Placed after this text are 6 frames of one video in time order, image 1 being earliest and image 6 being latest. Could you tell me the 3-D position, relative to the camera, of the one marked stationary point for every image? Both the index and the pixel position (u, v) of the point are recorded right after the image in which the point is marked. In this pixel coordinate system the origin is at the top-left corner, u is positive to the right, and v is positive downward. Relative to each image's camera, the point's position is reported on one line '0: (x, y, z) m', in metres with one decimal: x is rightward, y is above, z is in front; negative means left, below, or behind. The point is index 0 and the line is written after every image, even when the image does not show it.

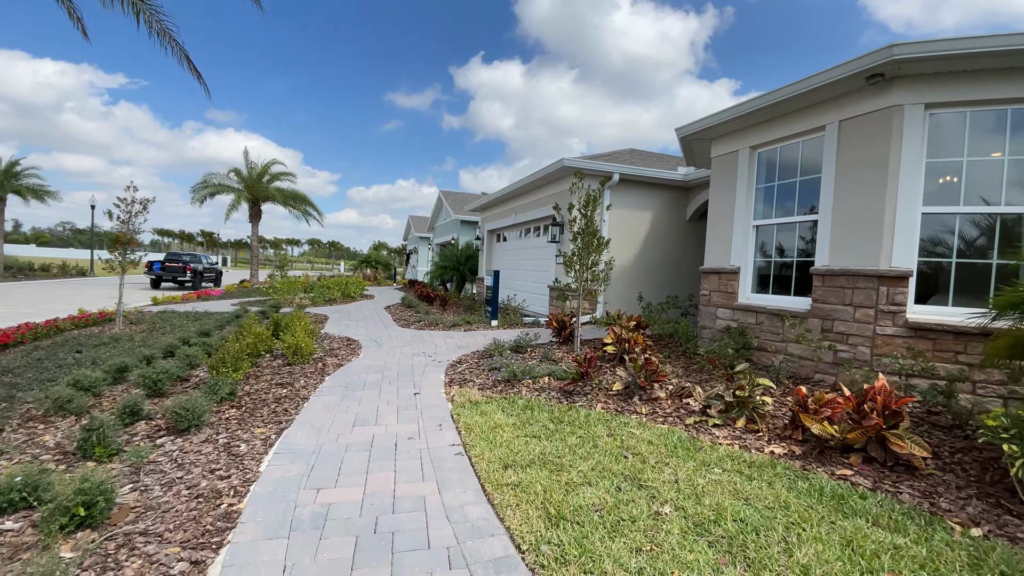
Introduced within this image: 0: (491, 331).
0: (-0.4, -0.8, +8.1) m
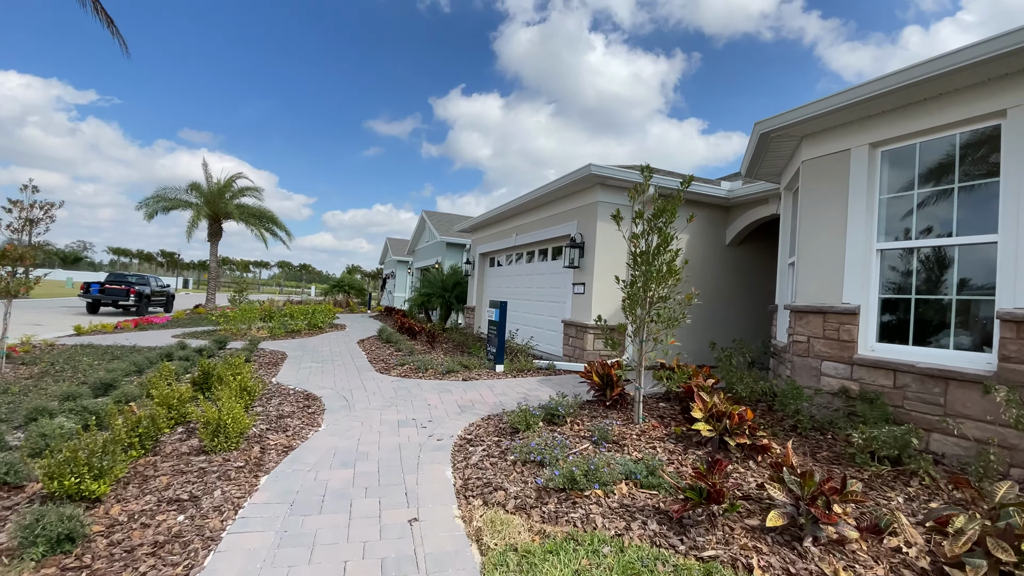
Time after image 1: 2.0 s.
0: (-0.2, -1.2, +6.2) m
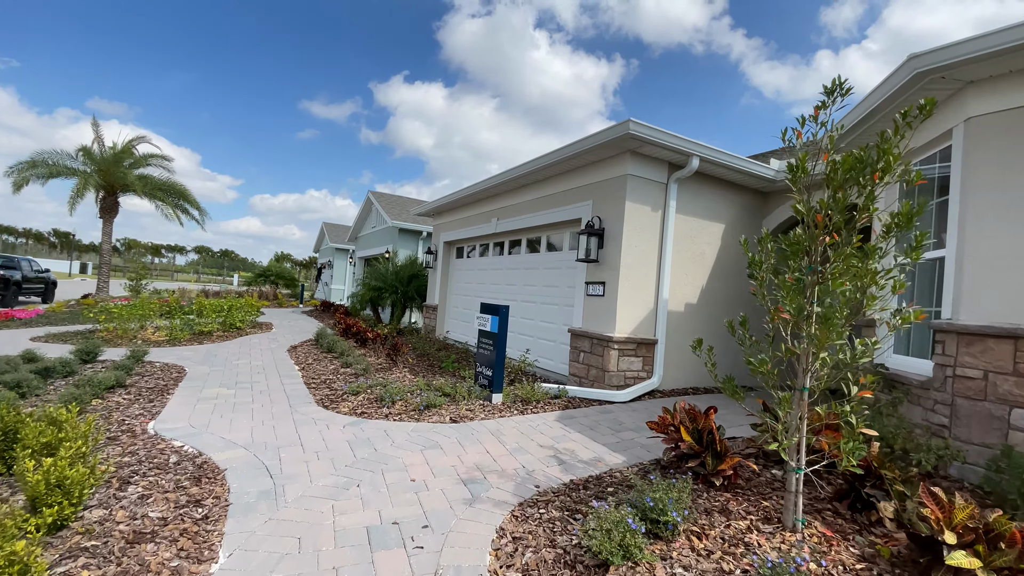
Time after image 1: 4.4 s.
0: (0.0, -1.3, +4.3) m
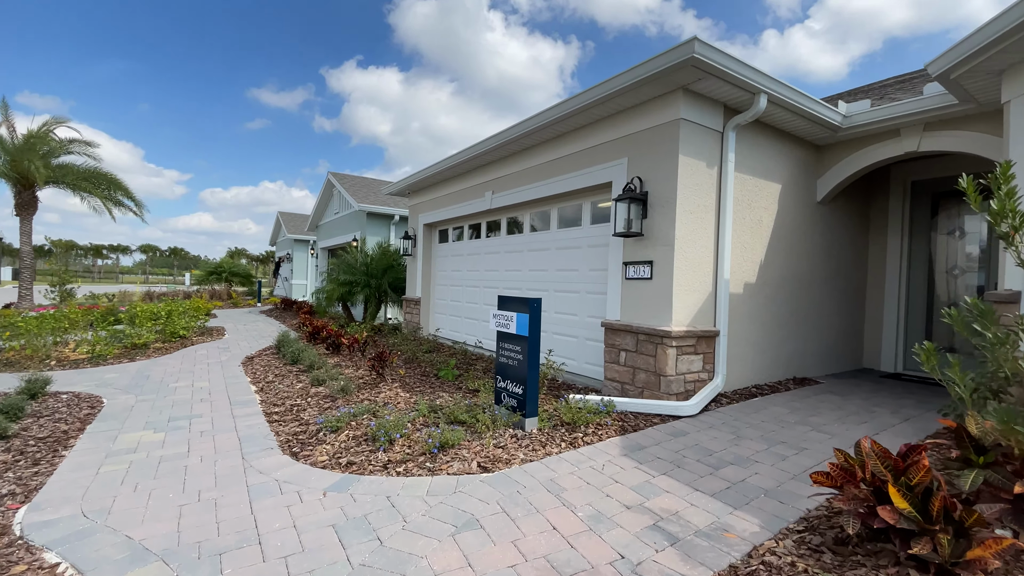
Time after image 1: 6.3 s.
0: (+0.3, -1.2, +3.0) m
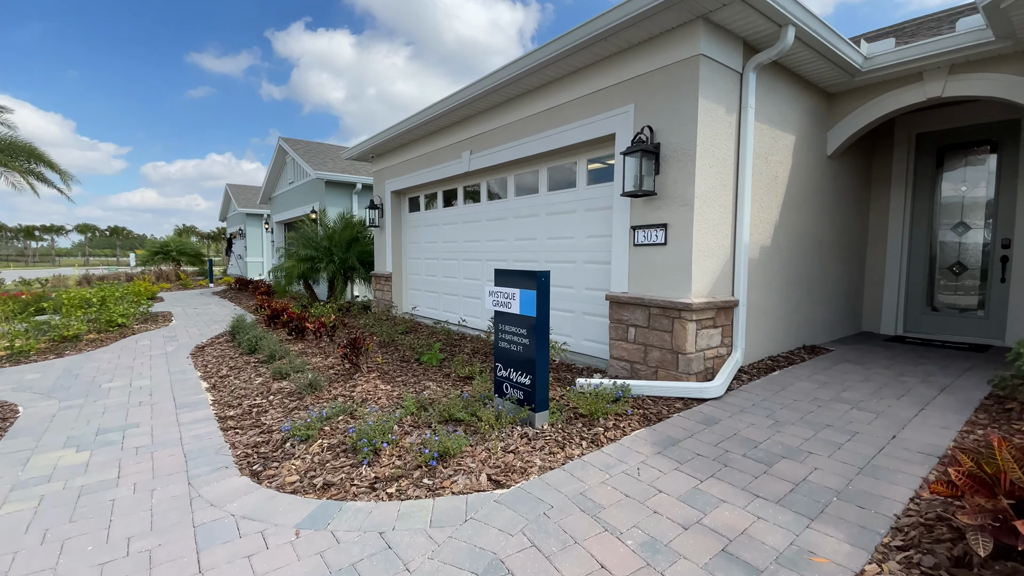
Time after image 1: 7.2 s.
0: (+0.4, -1.0, +2.5) m
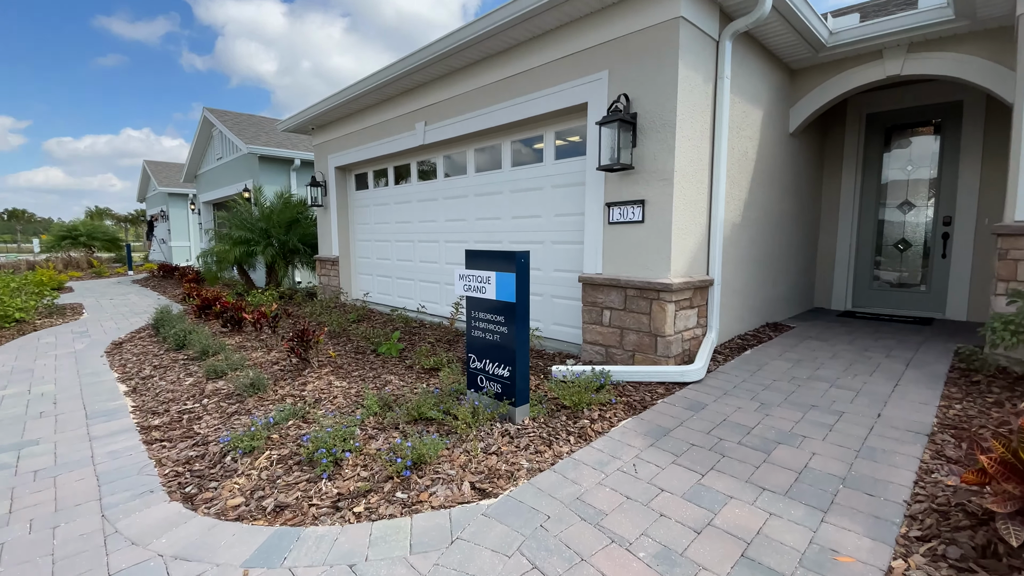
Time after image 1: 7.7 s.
0: (+0.4, -0.9, +2.2) m
